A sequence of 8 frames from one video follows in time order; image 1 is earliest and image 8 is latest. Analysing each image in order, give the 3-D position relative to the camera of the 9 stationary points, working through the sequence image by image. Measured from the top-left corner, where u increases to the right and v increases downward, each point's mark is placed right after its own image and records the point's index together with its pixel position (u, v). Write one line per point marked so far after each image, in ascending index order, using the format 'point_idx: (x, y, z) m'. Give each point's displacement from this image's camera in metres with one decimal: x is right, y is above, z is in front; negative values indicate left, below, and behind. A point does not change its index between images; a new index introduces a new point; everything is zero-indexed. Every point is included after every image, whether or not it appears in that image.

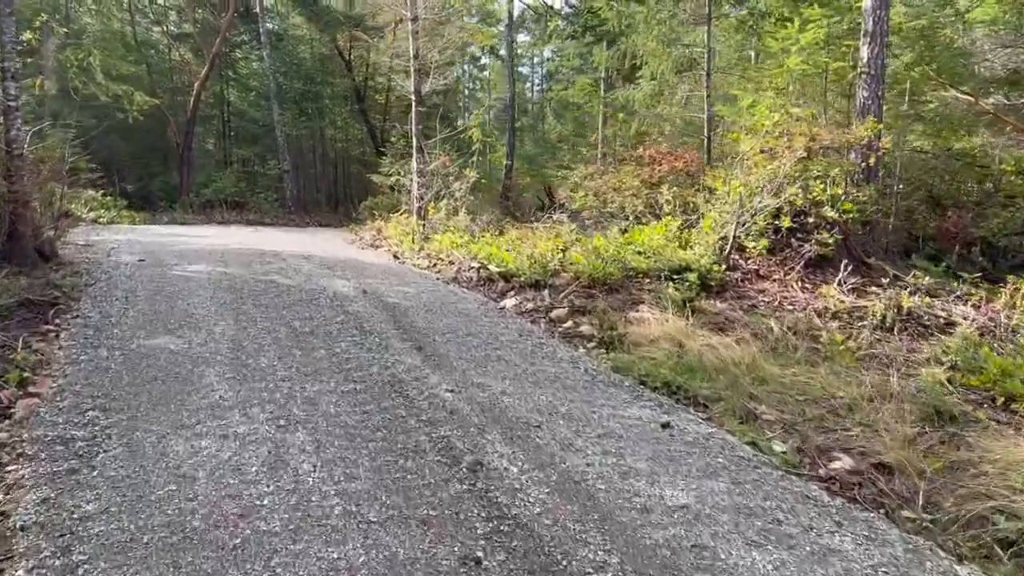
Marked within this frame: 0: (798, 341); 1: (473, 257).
0: (+1.9, -0.4, +5.4) m
1: (-0.4, +0.3, +8.2) m
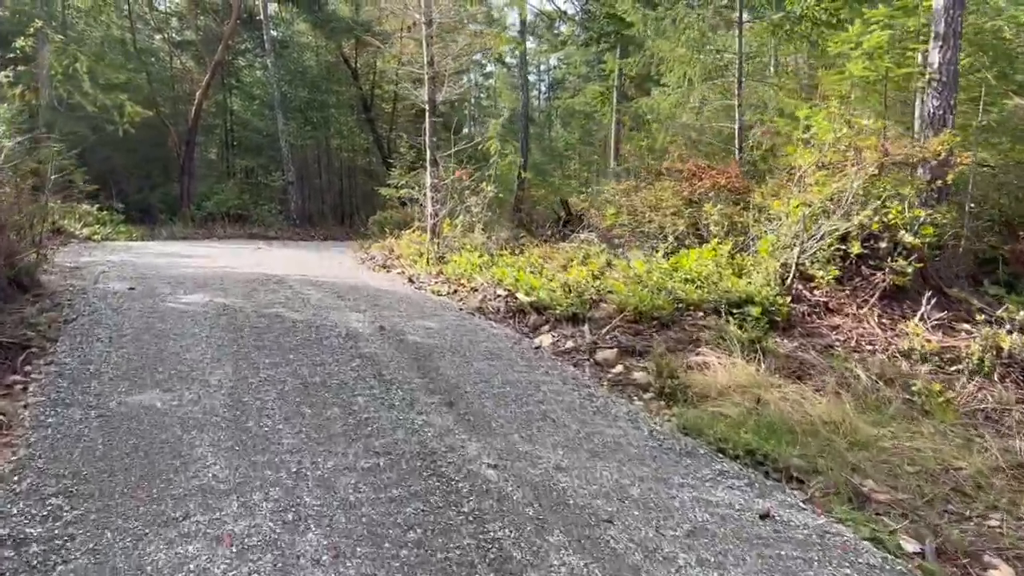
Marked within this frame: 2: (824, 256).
0: (+2.2, -0.6, +4.7) m
1: (-0.1, 0.0, +7.4) m
2: (+2.4, +0.2, +6.1) m
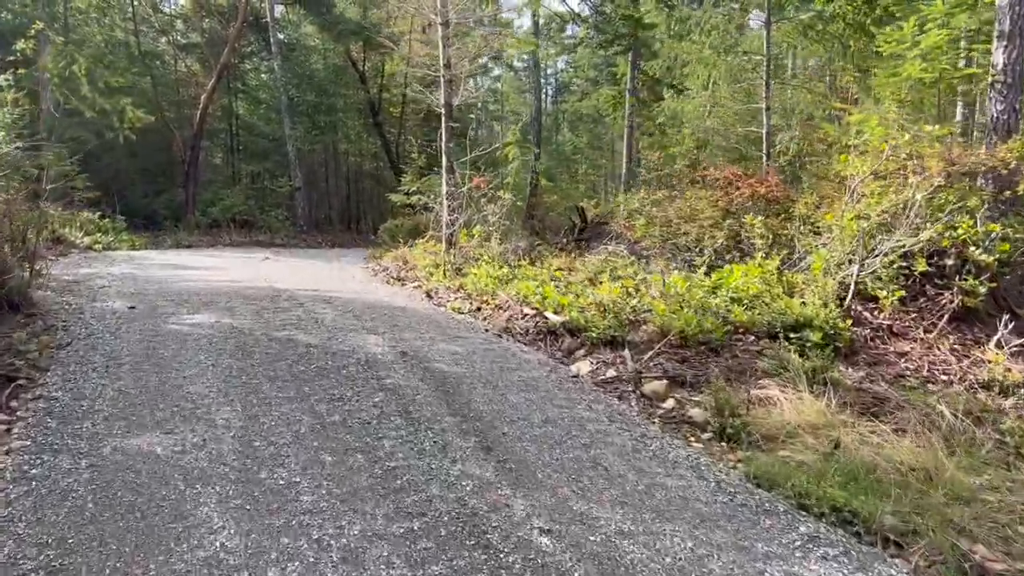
0: (+2.4, -0.7, +4.1) m
1: (+0.1, -0.1, +6.9) m
2: (+2.6, +0.1, +5.6) m
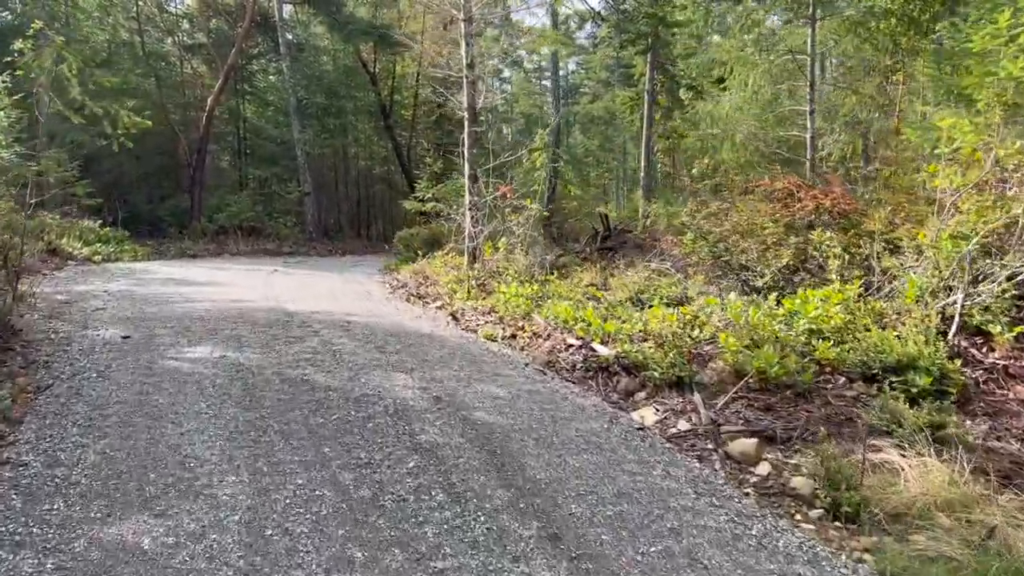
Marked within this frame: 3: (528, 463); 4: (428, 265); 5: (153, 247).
0: (+2.7, -0.9, +3.4) m
1: (+0.4, -0.3, +6.2) m
2: (+2.9, -0.1, +4.9) m
3: (+0.1, -0.8, +3.7) m
4: (-1.1, +0.3, +10.6) m
5: (-6.9, +0.8, +15.5) m
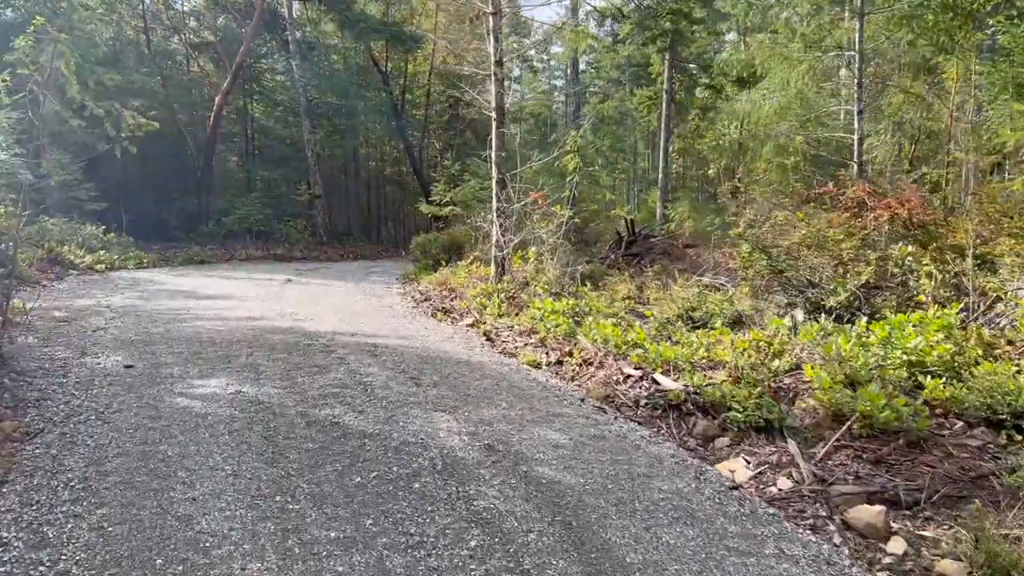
0: (+3.0, -1.1, +2.7) m
1: (+0.7, -0.4, +5.5) m
2: (+3.2, -0.2, +4.2) m
3: (+0.4, -0.9, +3.0) m
4: (-0.7, +0.2, +10.0) m
5: (-6.5, +0.6, +14.9) m
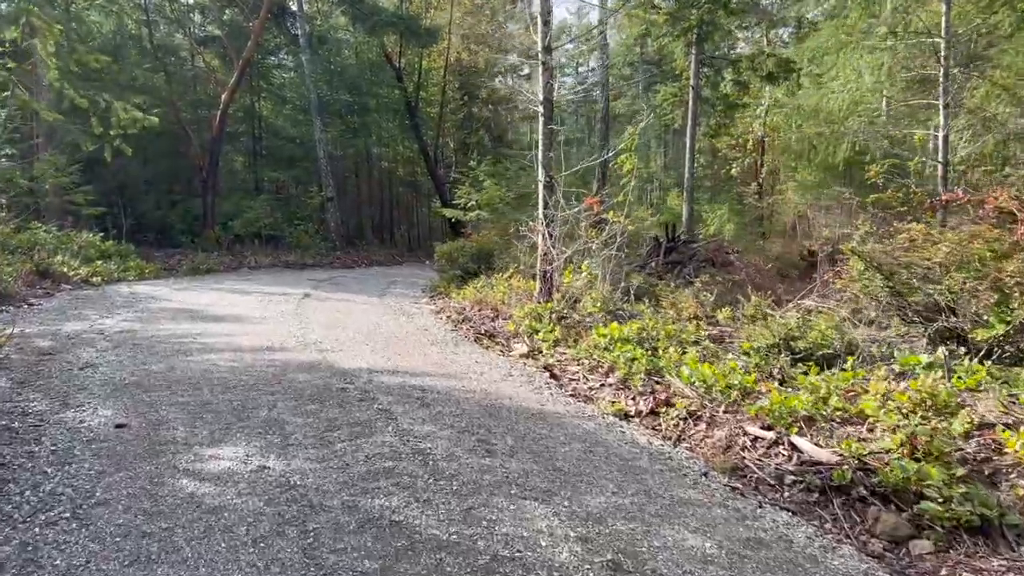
0: (+3.4, -1.3, +1.6) m
1: (+1.2, -0.6, +4.5) m
2: (+3.7, -0.4, +3.1) m
3: (+0.8, -1.1, +2.0) m
4: (-0.3, 0.0, +8.9) m
5: (-6.0, +0.5, +13.9) m
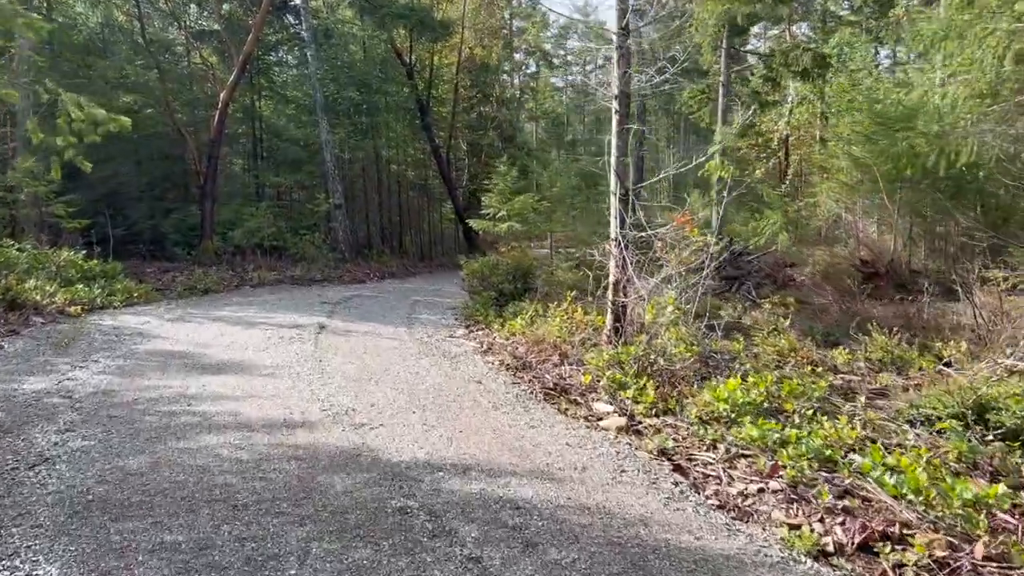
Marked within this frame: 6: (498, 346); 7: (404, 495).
0: (+4.0, -1.6, +0.2) m
1: (+1.8, -0.9, +3.0) m
2: (+4.2, -0.7, +1.6) m
3: (+1.4, -1.4, +0.5) m
4: (+0.3, -0.3, +7.4) m
5: (-5.5, +0.1, +12.4) m
6: (-0.1, -0.5, +7.1) m
7: (-0.5, -0.9, +3.5) m
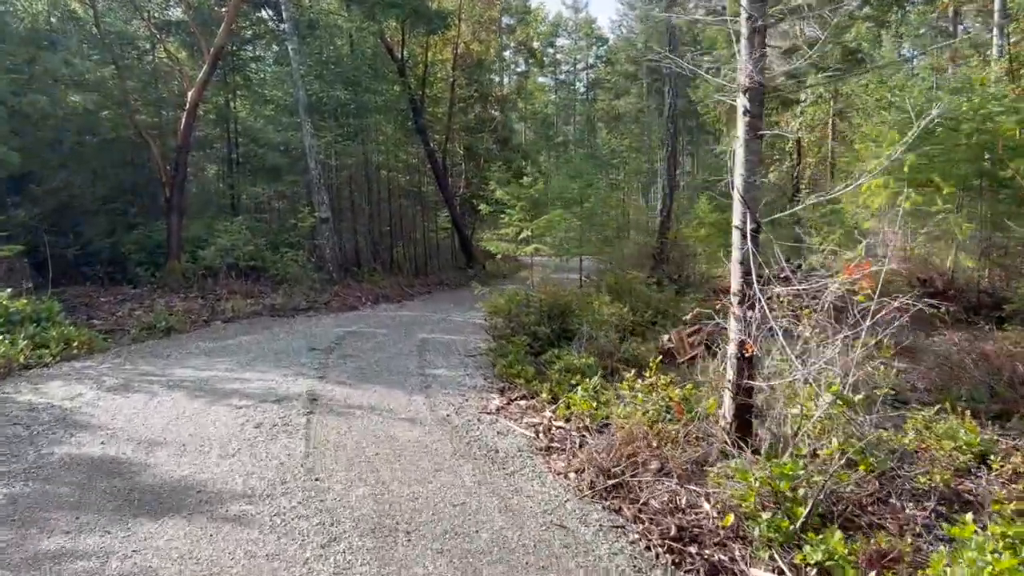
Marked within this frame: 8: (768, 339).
0: (+4.6, -2.0, -1.8) m
1: (+2.3, -1.4, +1.0) m
2: (+4.8, -1.1, -0.3) m
3: (+2.0, -1.9, -1.5) m
4: (+0.7, -0.8, +5.4) m
5: (-5.2, -0.4, +10.3) m
6: (+0.3, -1.0, +5.1) m
7: (+0.1, -1.3, +1.4) m
8: (+1.4, -0.3, +4.6) m
